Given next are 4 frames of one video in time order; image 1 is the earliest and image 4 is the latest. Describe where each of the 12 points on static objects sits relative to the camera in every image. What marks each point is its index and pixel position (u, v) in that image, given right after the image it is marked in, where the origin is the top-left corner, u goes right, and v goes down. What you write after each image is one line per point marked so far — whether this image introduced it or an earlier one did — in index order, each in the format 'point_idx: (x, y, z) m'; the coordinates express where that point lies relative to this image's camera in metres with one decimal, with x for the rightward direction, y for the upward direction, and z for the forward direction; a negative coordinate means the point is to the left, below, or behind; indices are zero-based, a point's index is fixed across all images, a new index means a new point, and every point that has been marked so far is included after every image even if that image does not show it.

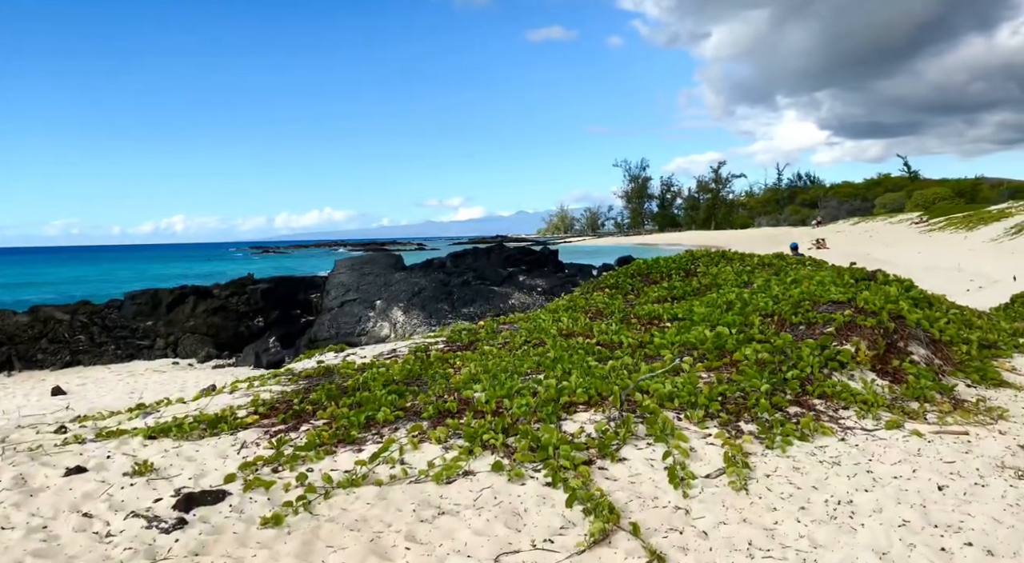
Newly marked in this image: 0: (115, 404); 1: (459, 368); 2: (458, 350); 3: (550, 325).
0: (-8.0, -2.5, +13.9) m
1: (-0.6, -1.1, +8.5) m
2: (-0.8, -1.0, +9.7) m
3: (+0.6, -0.7, +10.5) m
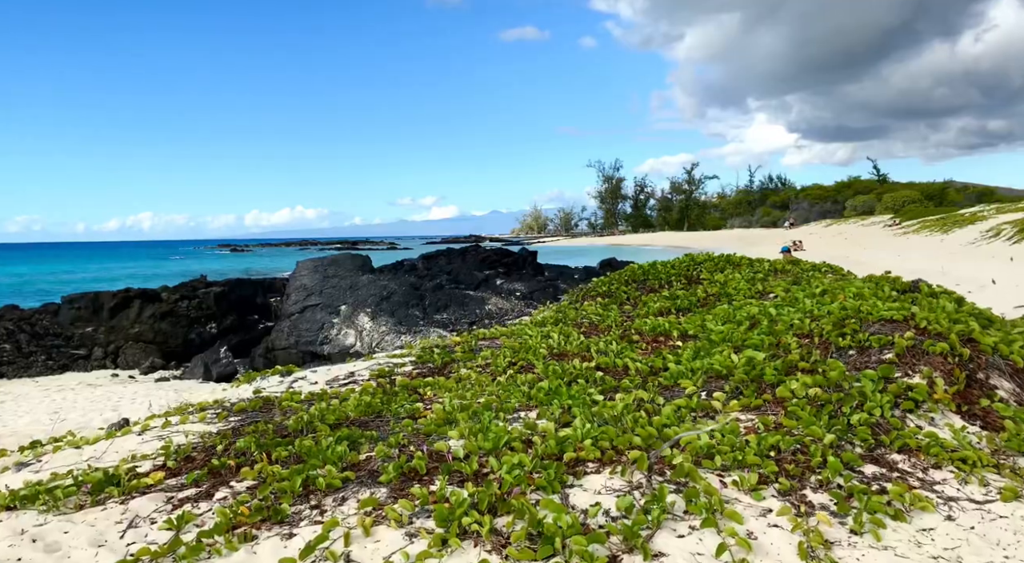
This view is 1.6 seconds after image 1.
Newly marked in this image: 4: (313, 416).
0: (-8.4, -2.5, +12.1) m
1: (-0.8, -1.2, +6.9) m
2: (-1.0, -1.1, +8.1) m
3: (+0.3, -0.8, +8.9) m
4: (-1.9, -1.3, +6.5) m
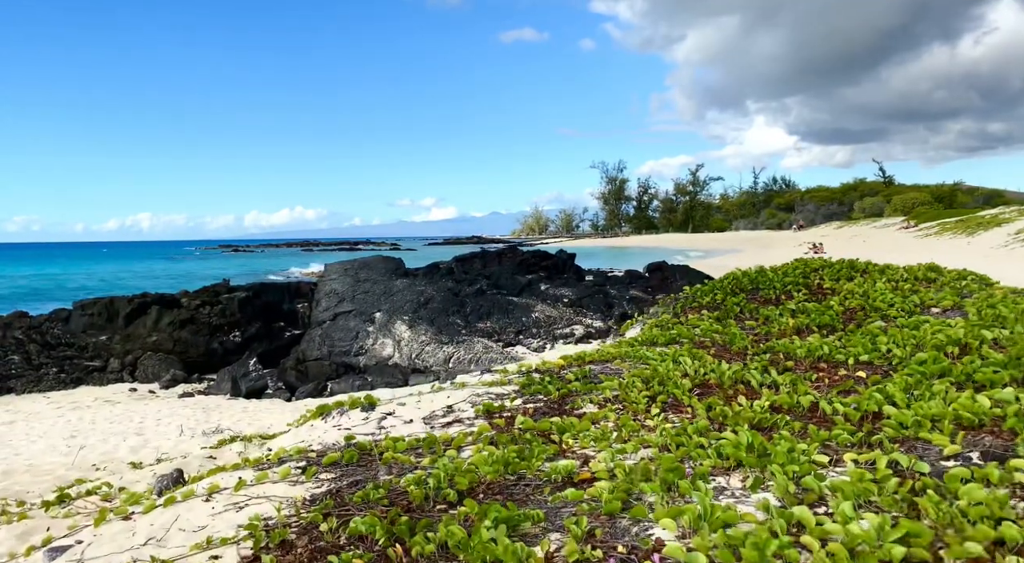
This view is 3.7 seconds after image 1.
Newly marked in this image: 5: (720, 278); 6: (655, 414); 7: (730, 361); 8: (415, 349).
0: (-7.0, -2.7, +10.5) m
1: (+0.5, -1.3, +5.3) m
2: (+0.4, -1.2, +6.5) m
3: (+1.7, -0.9, +7.3) m
4: (-0.5, -1.4, +4.9) m
5: (+3.3, +0.1, +11.2) m
6: (+1.3, -1.2, +6.1) m
7: (+2.4, -0.9, +7.6) m
8: (-2.5, -1.8, +17.9) m
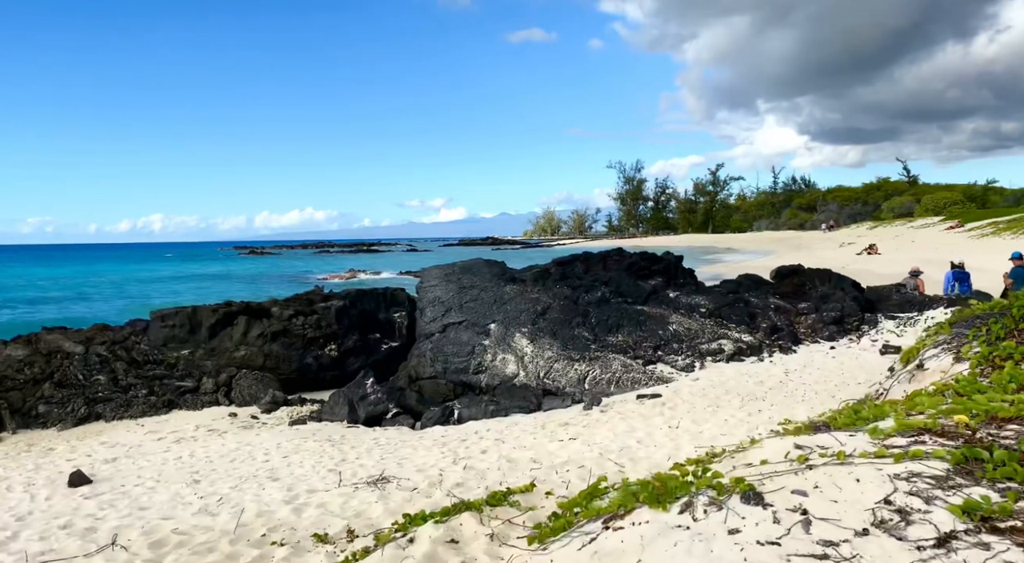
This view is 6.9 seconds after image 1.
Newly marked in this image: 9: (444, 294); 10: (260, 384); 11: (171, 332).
0: (-3.9, -2.8, +8.2) m
1: (+3.6, -1.5, +3.0) m
2: (+3.5, -1.4, +4.2) m
3: (+4.8, -1.1, +4.9) m
4: (+2.6, -1.6, +2.5) m
5: (+6.5, -0.1, +8.7) m
6: (+4.4, -1.4, +3.7) m
7: (+5.5, -1.1, +5.2) m
8: (+0.8, -1.9, +15.6) m
9: (-1.8, -0.3, +18.4) m
10: (-5.3, -2.2, +14.6) m
11: (-8.4, -1.2, +17.0) m
